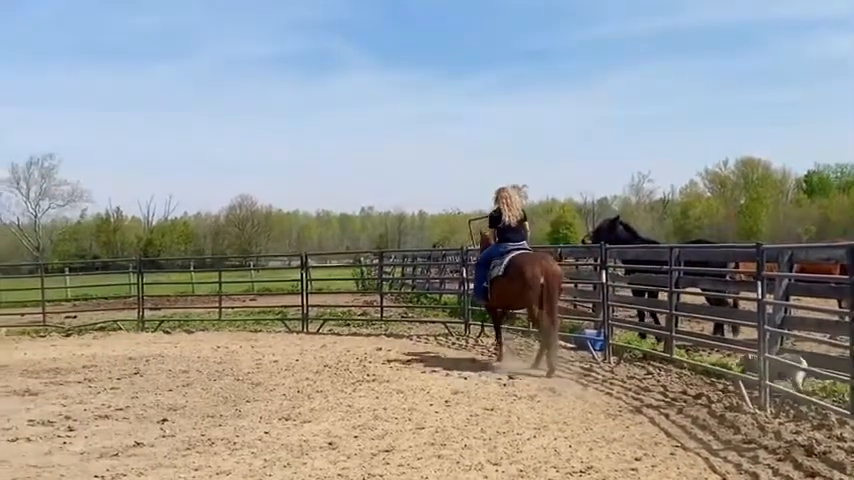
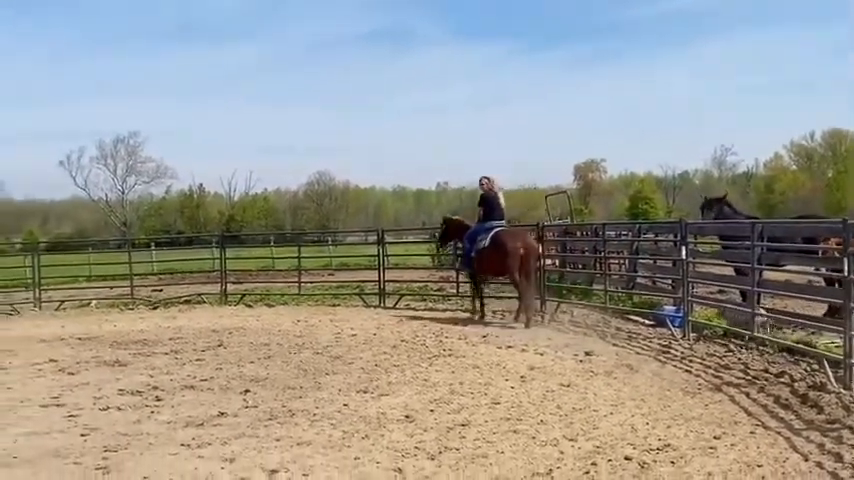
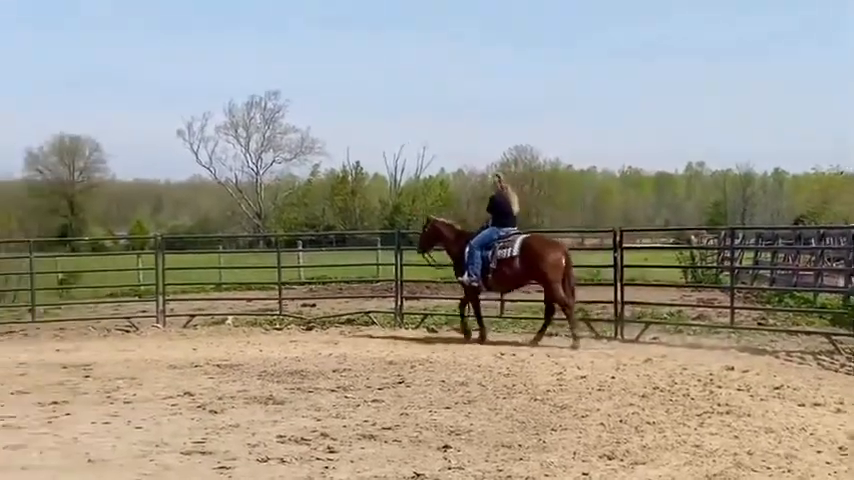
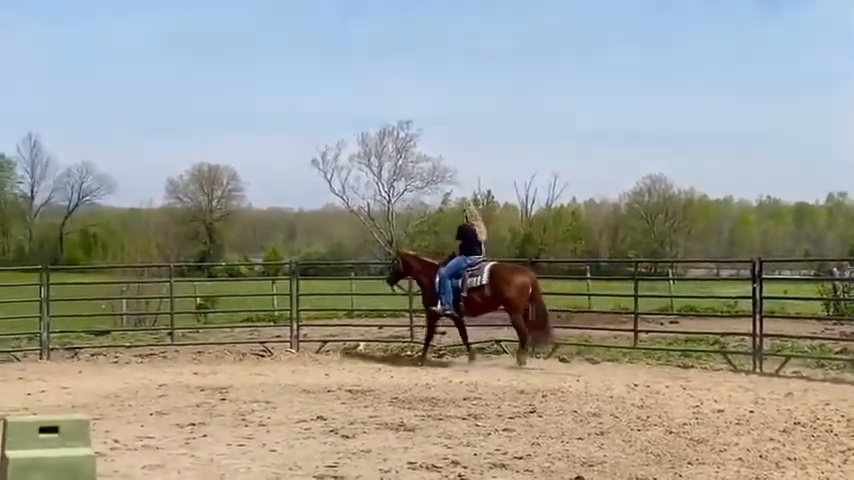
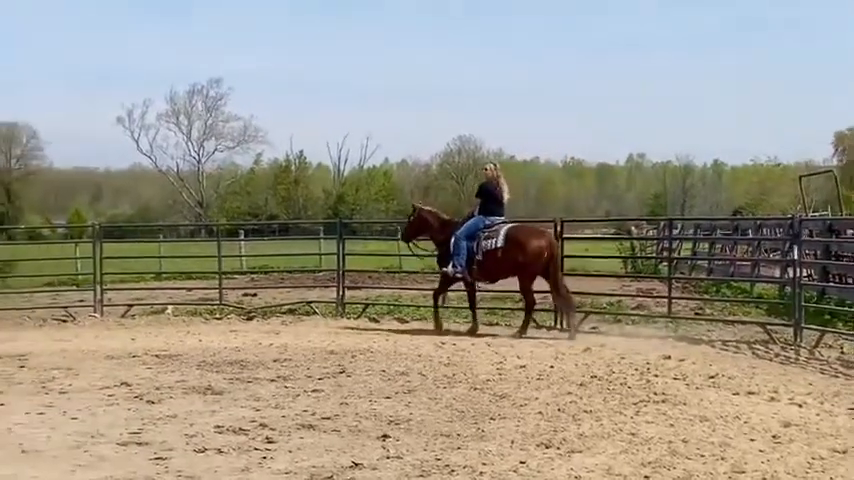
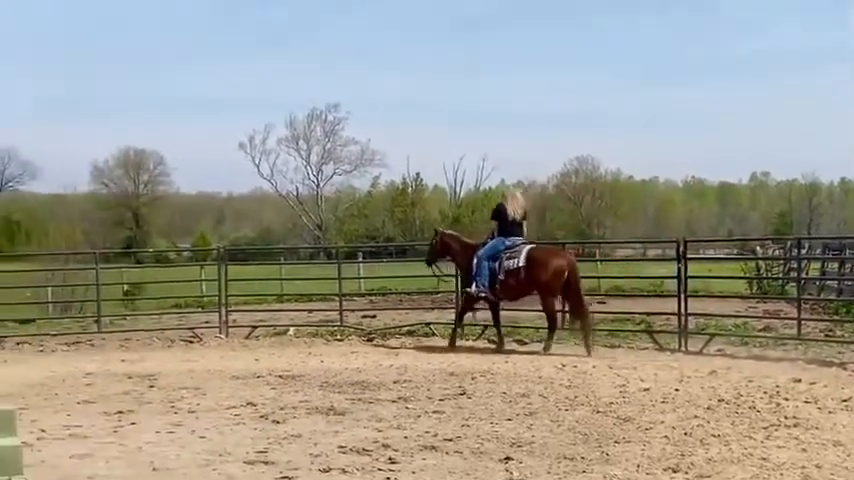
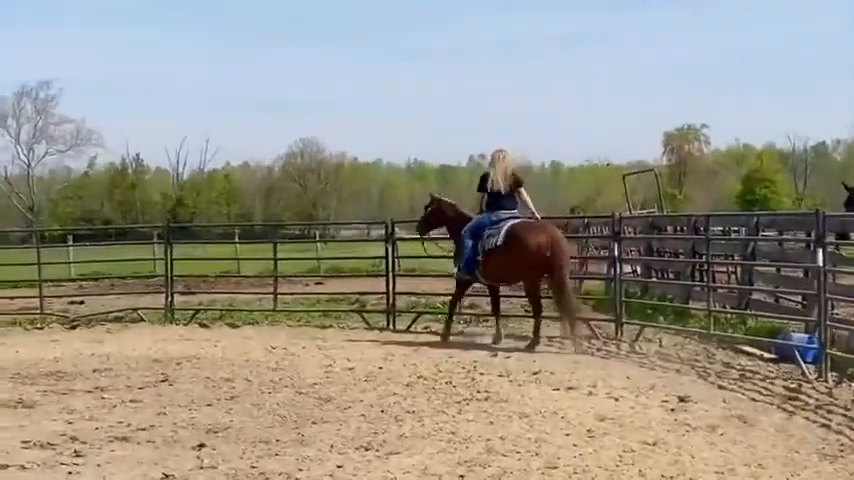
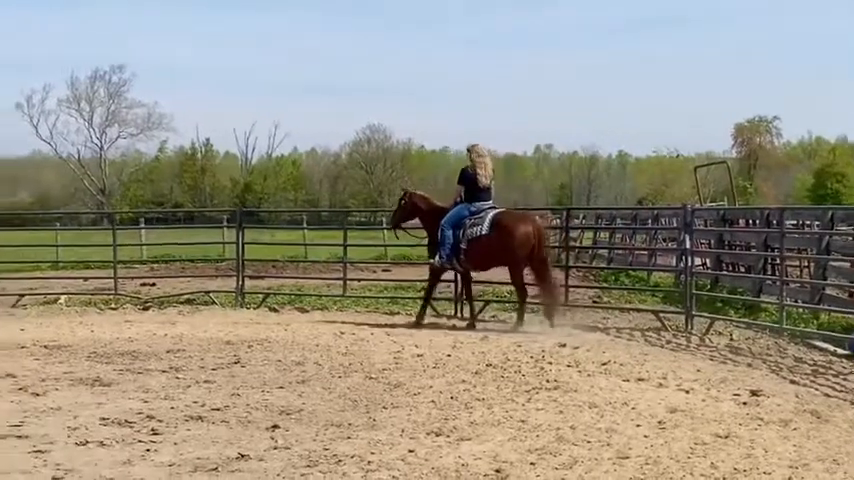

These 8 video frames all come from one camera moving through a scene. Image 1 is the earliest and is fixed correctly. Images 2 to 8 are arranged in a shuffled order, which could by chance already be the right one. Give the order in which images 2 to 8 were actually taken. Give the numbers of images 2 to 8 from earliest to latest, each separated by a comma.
2, 7, 8, 5, 3, 6, 4
